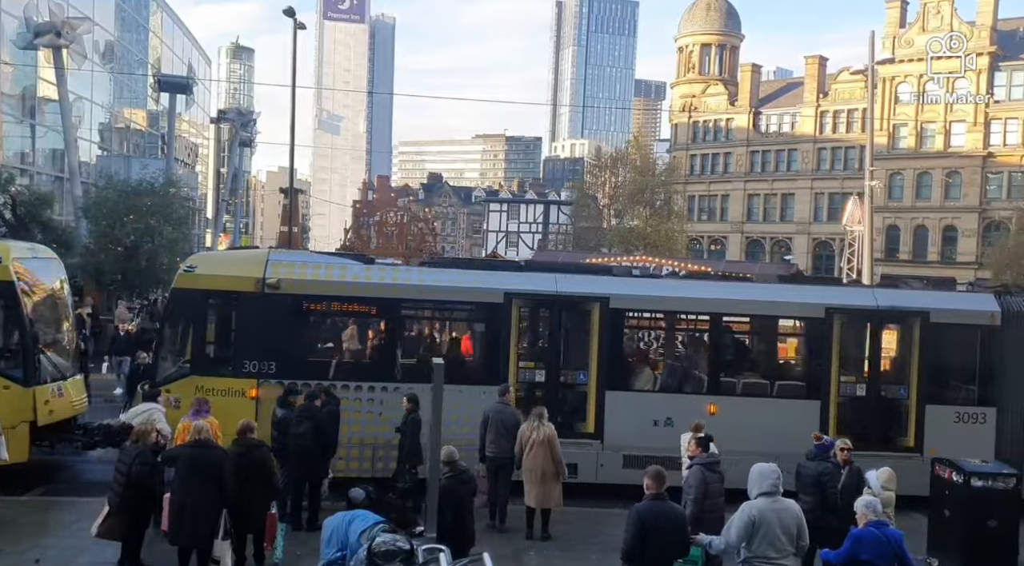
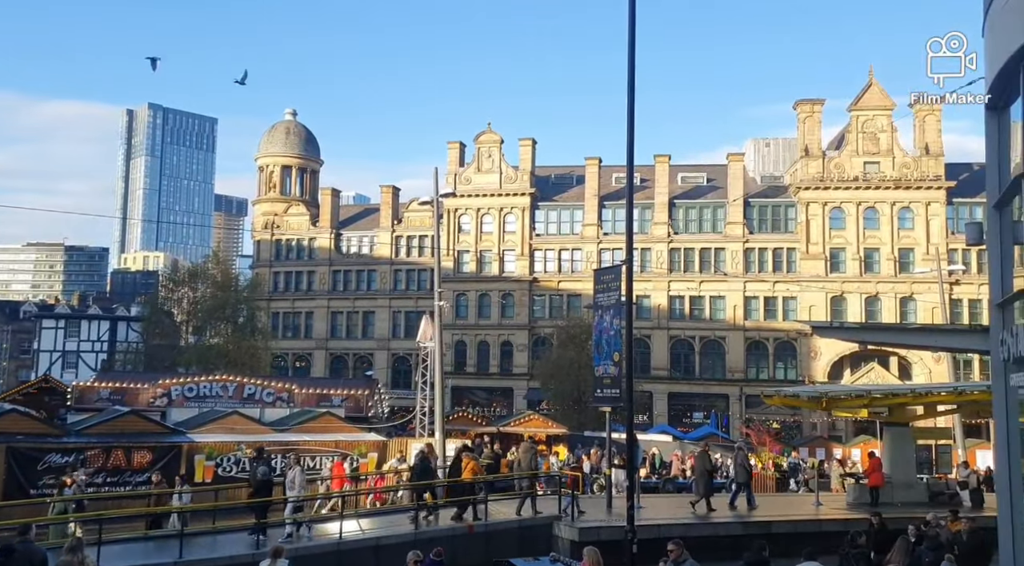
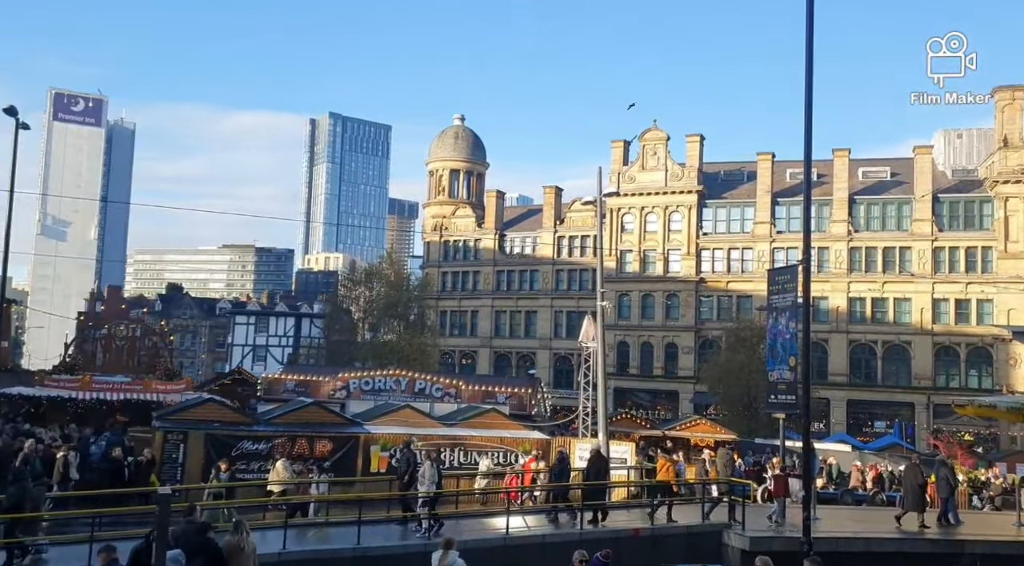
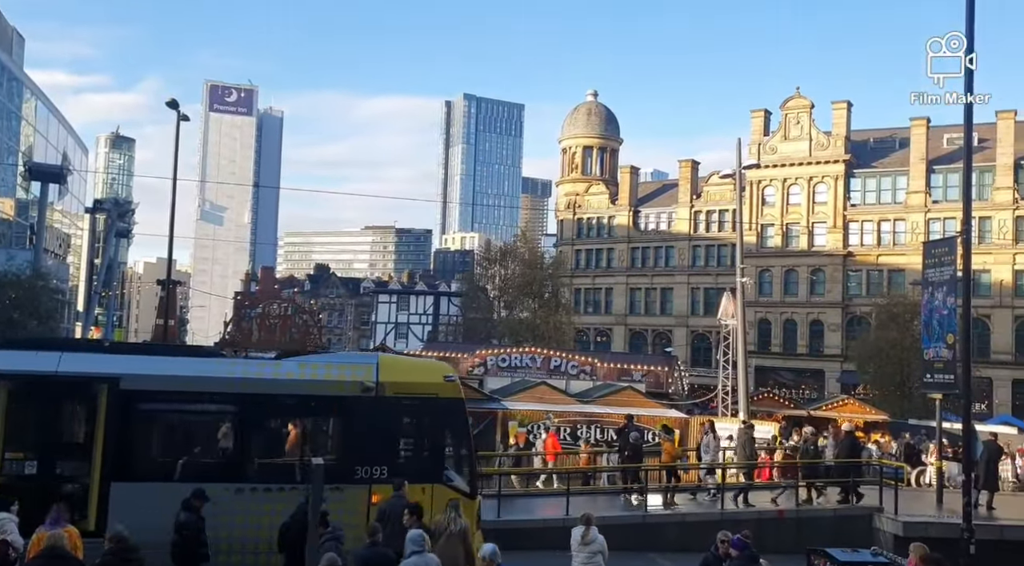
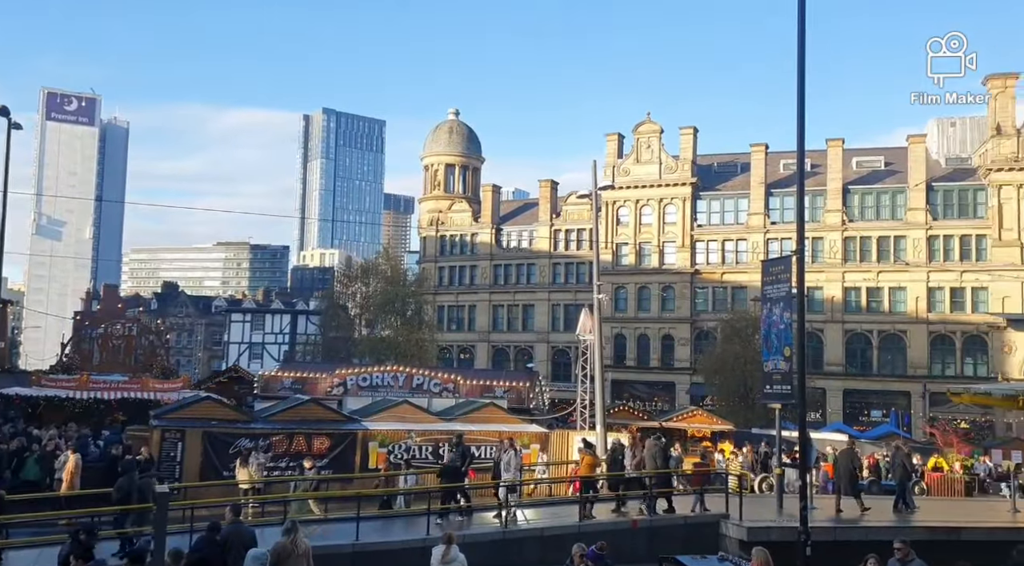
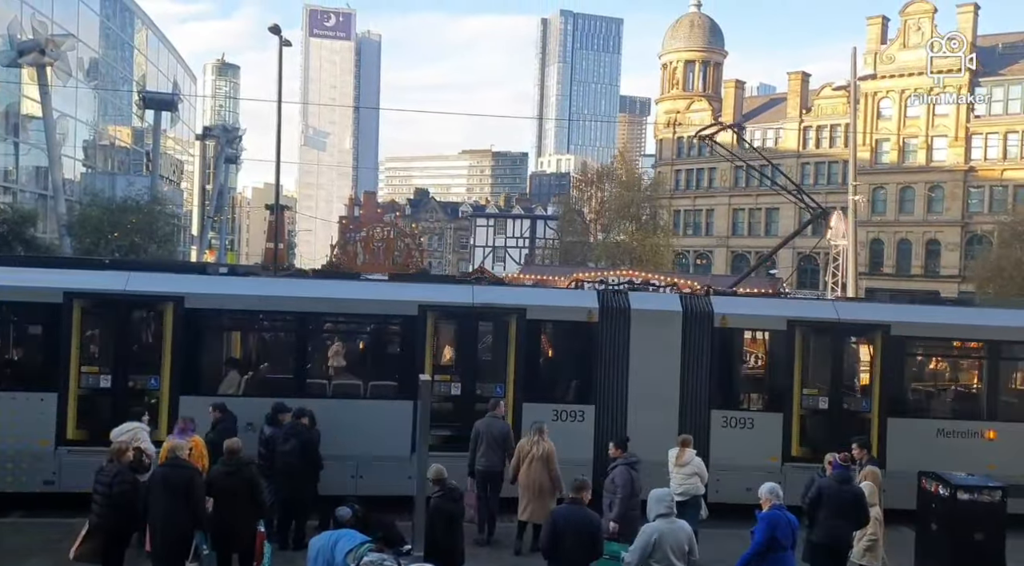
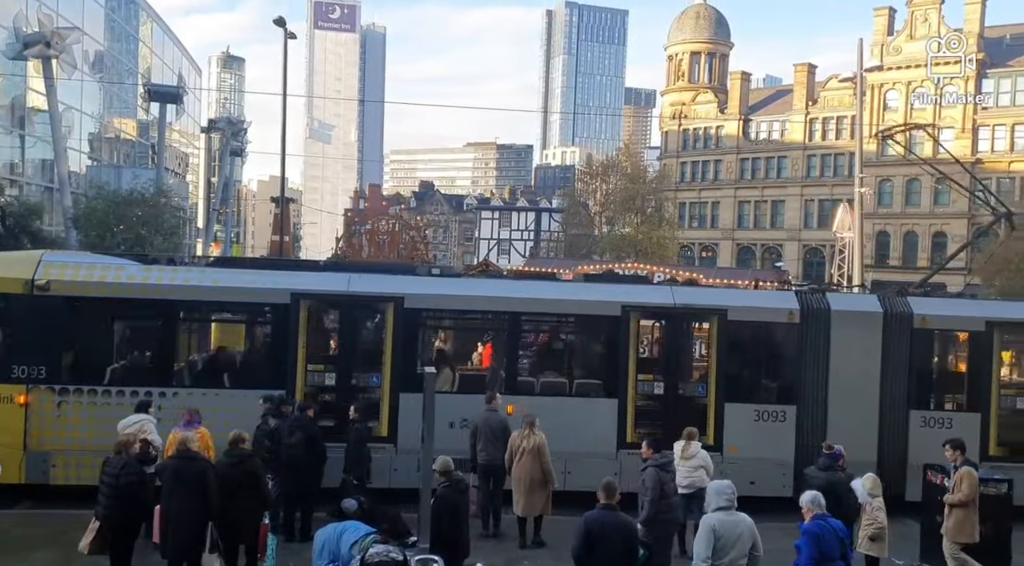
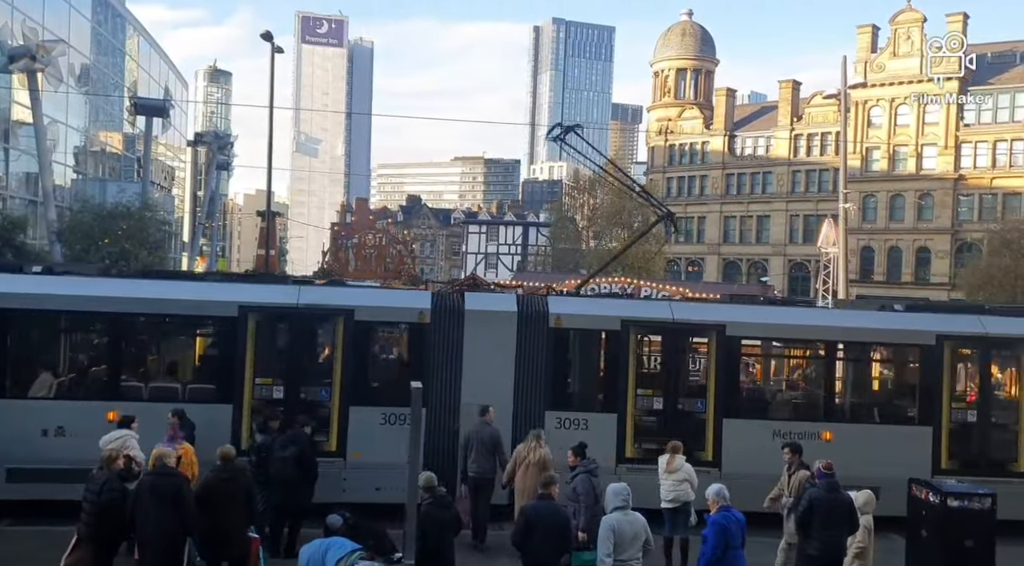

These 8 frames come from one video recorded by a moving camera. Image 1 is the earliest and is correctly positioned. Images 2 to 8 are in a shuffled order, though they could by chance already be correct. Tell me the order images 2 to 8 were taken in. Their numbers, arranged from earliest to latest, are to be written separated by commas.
7, 6, 8, 4, 5, 2, 3
